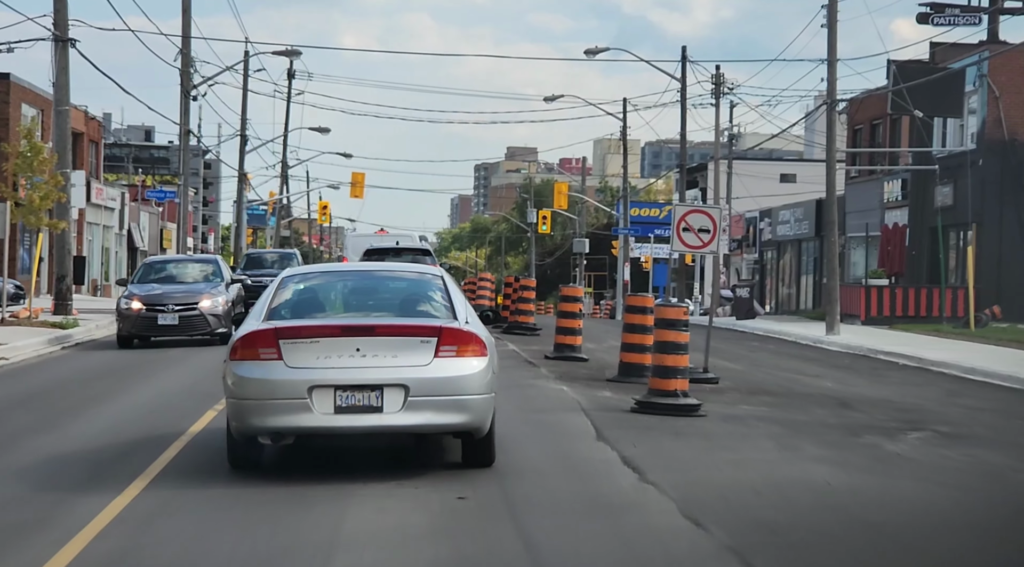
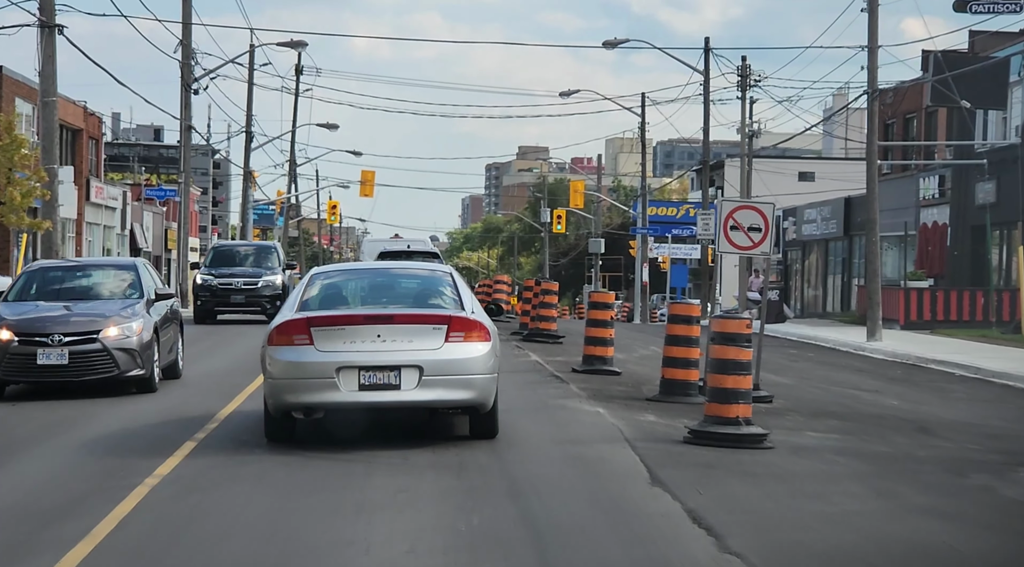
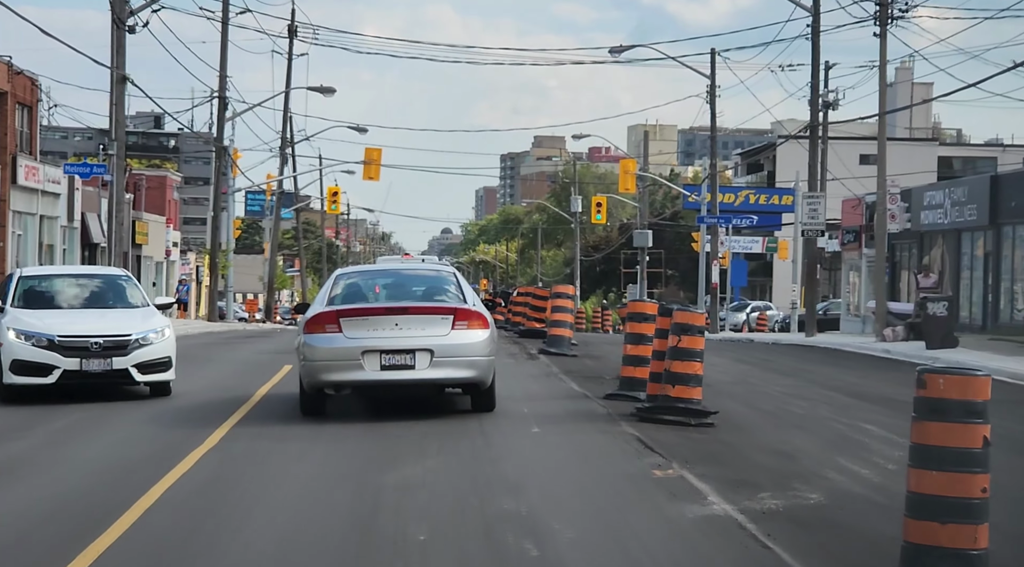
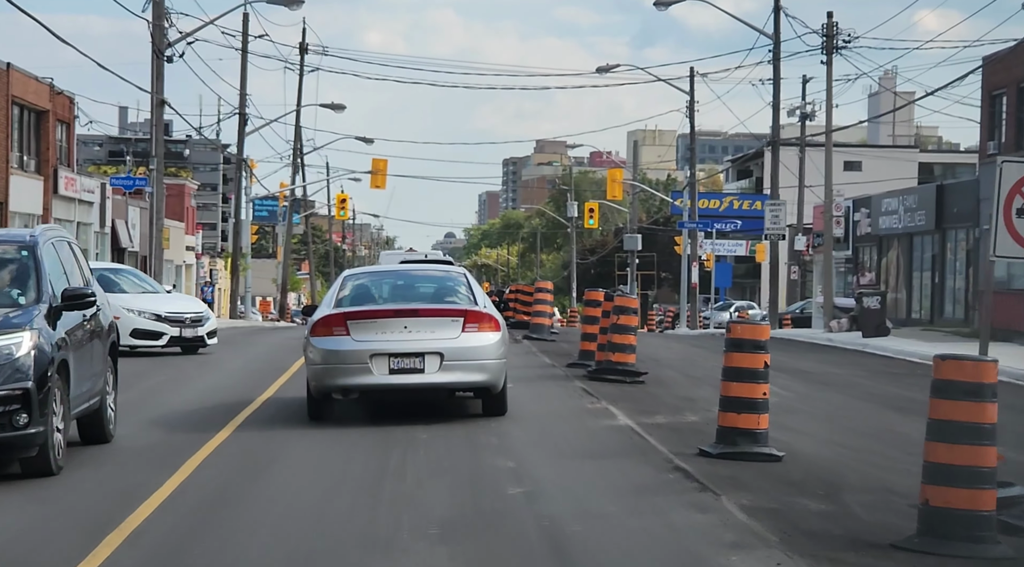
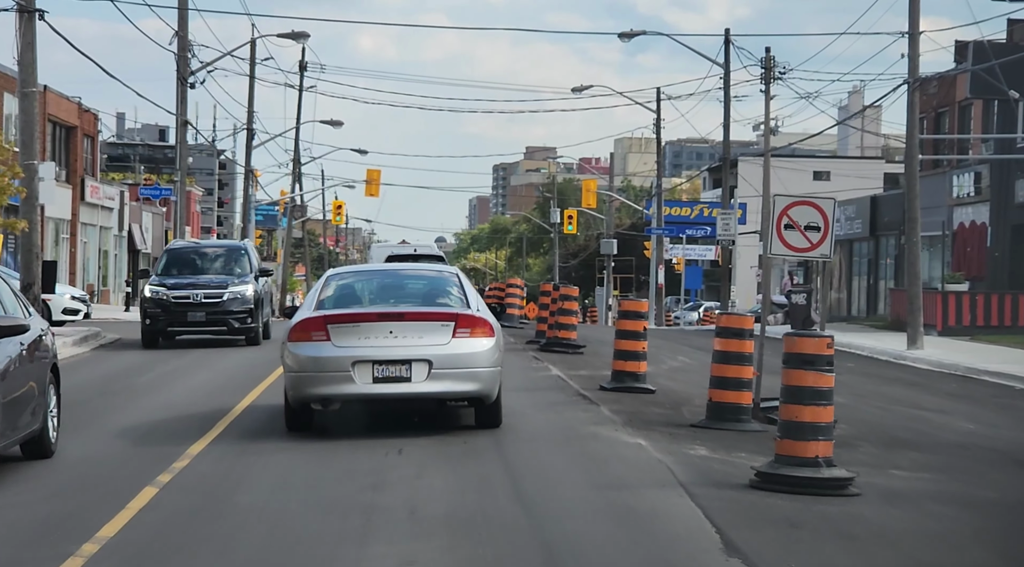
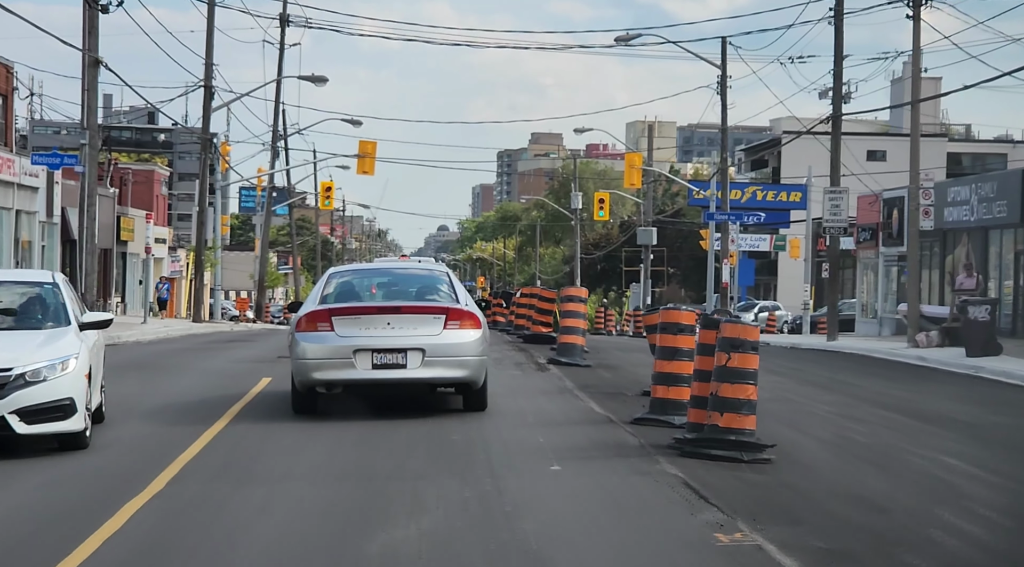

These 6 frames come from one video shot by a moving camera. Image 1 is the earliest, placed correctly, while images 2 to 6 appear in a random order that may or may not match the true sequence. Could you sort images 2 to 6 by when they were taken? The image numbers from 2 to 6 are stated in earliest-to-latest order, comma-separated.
2, 5, 4, 3, 6
